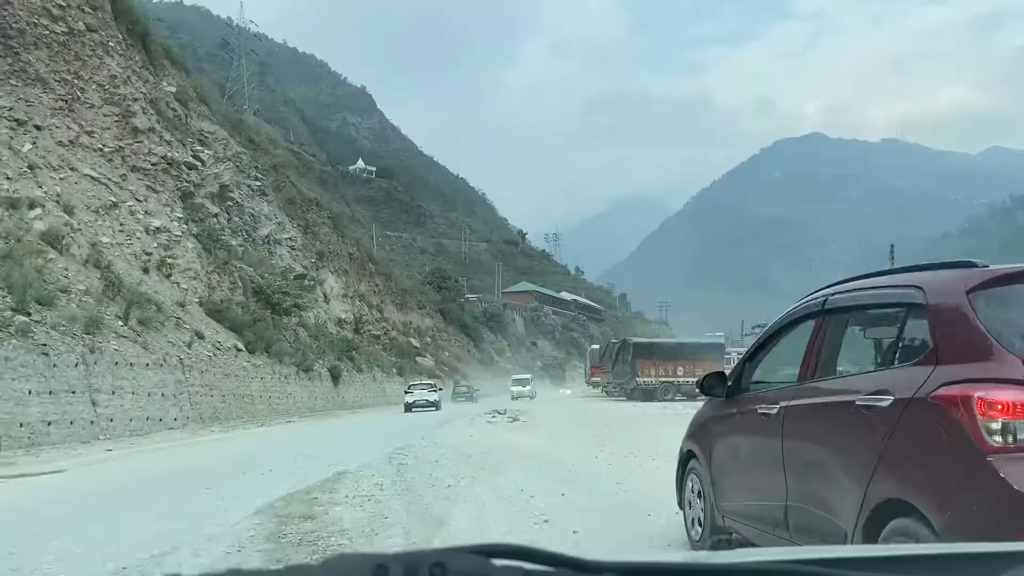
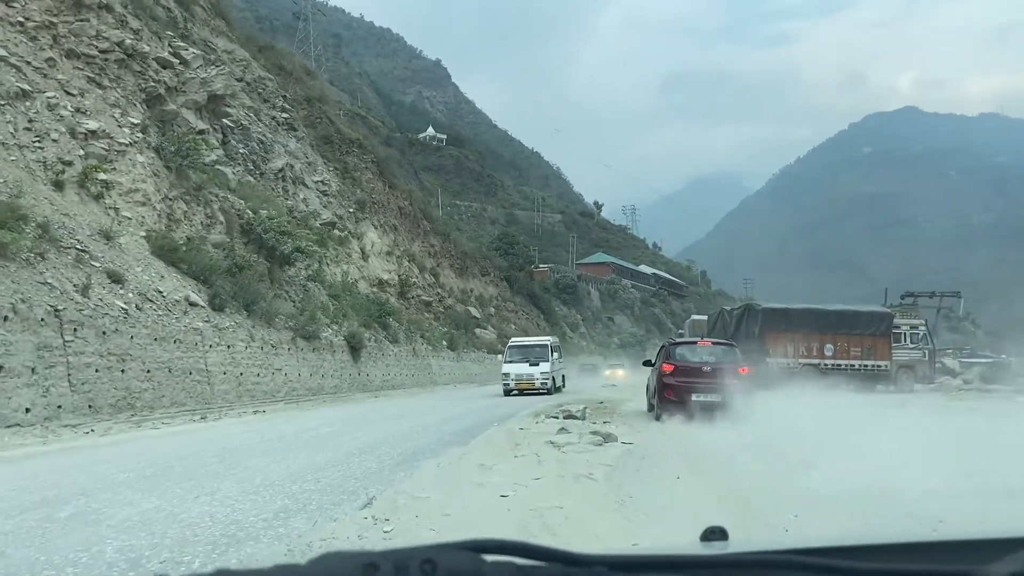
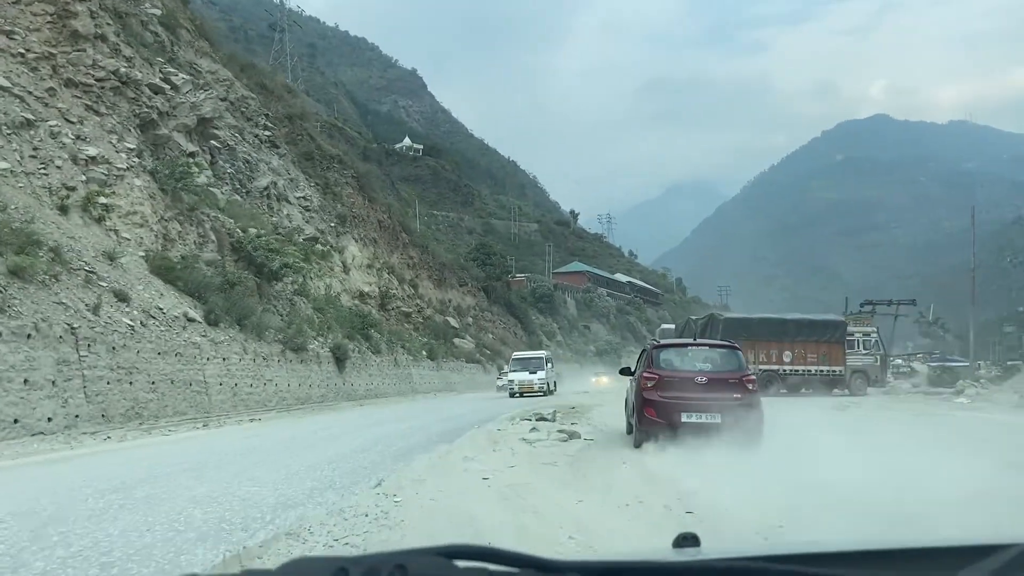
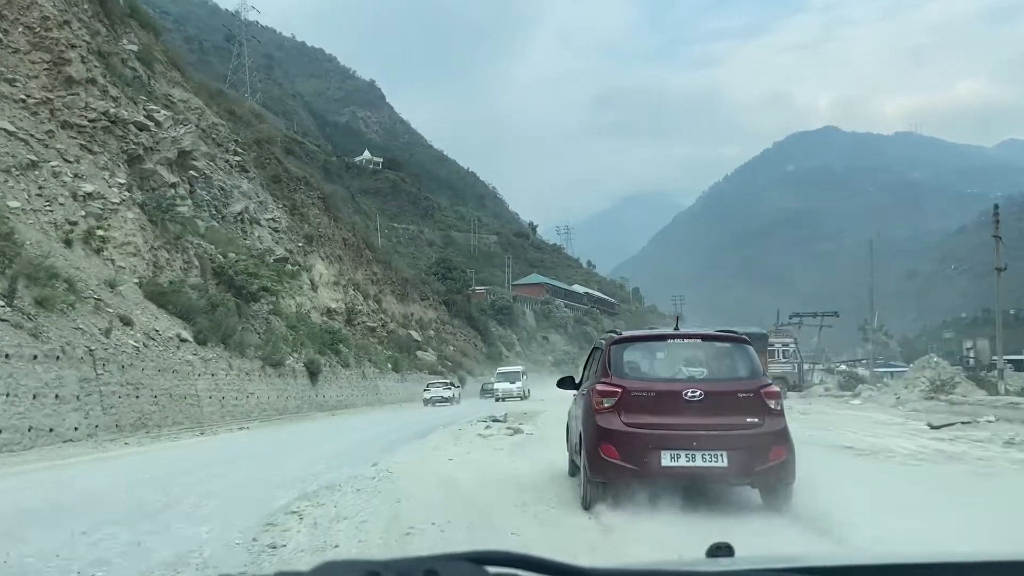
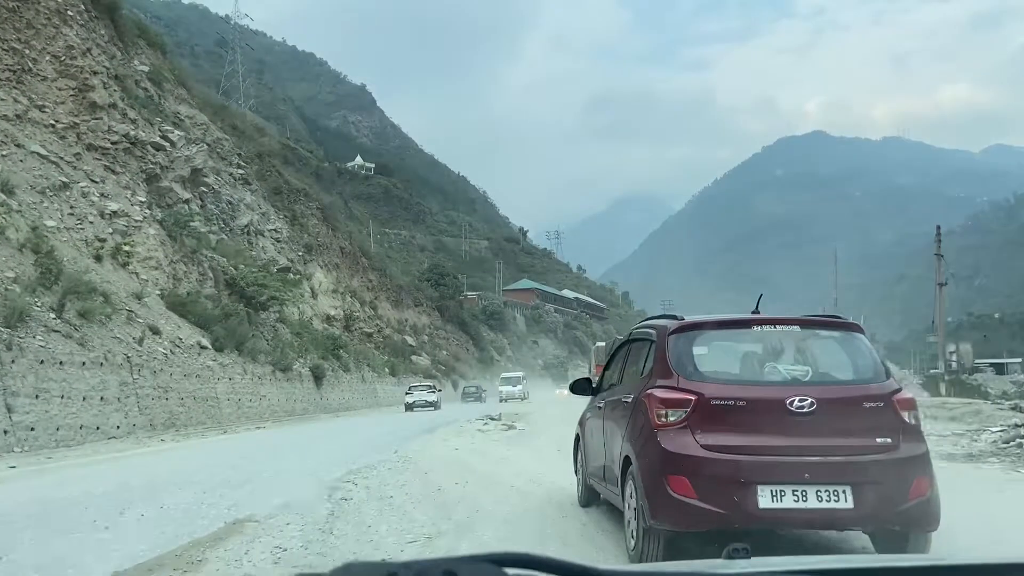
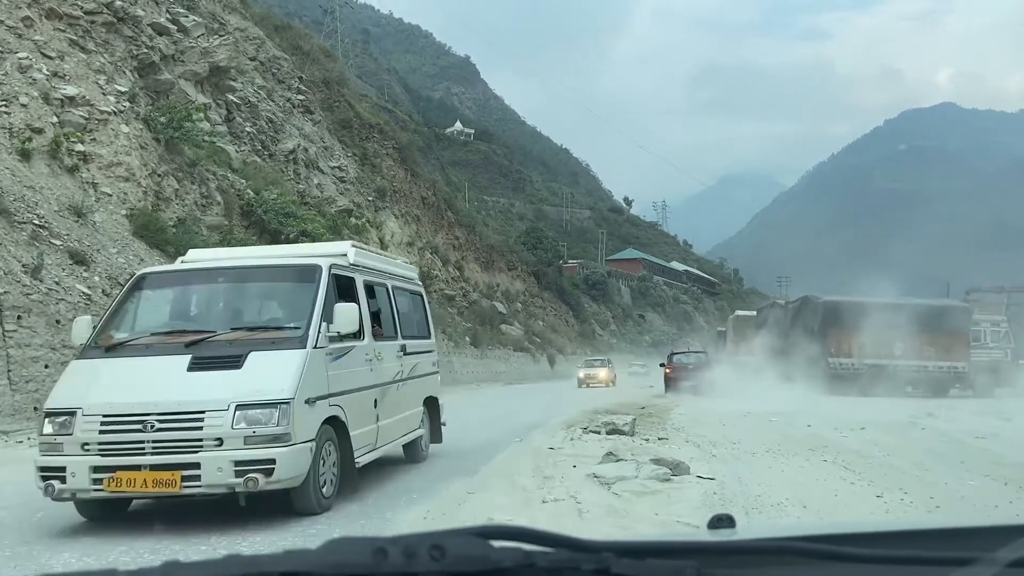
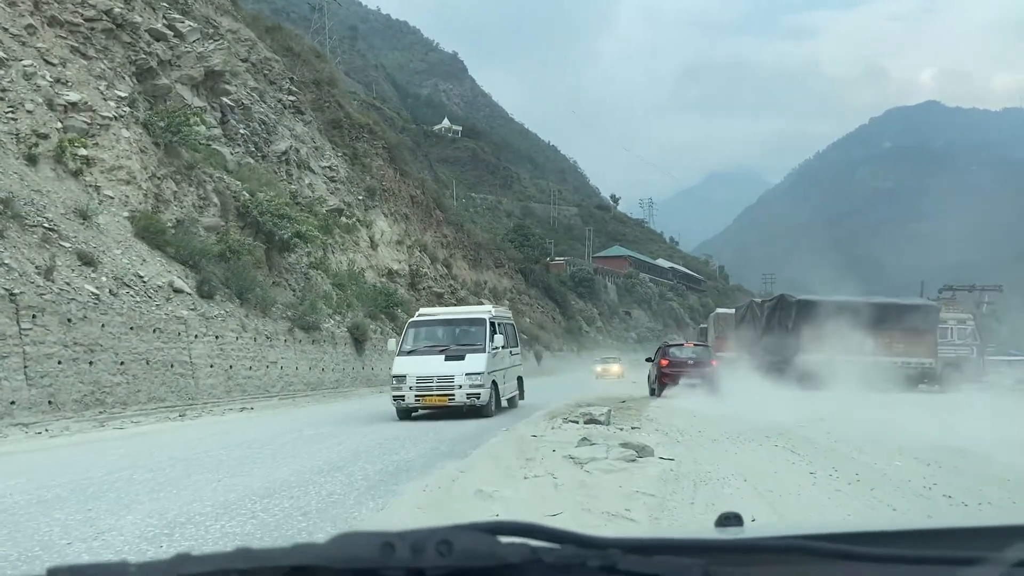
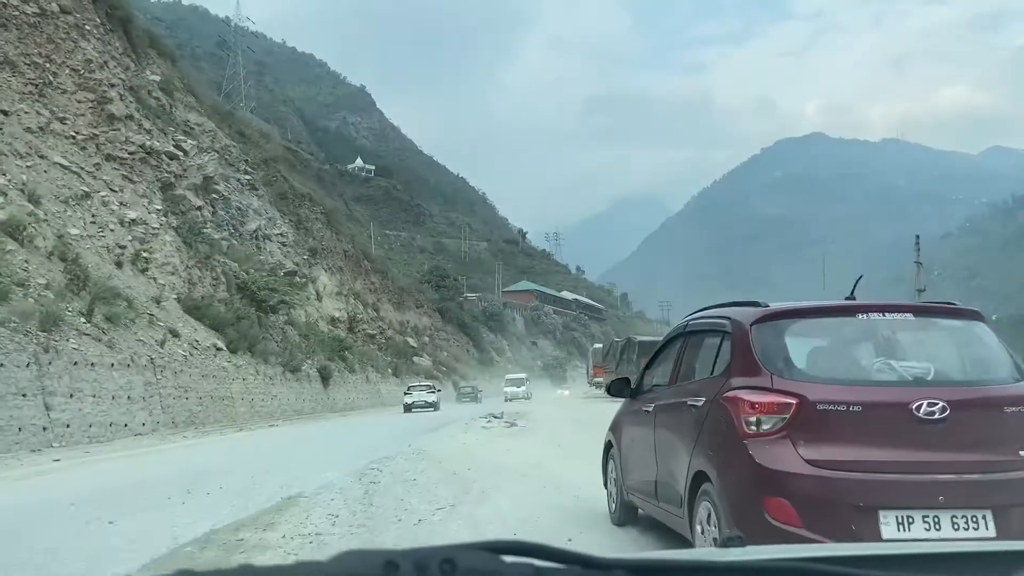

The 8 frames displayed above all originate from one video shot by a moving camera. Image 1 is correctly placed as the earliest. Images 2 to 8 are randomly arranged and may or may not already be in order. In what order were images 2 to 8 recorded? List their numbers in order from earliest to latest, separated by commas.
8, 5, 4, 3, 2, 7, 6
